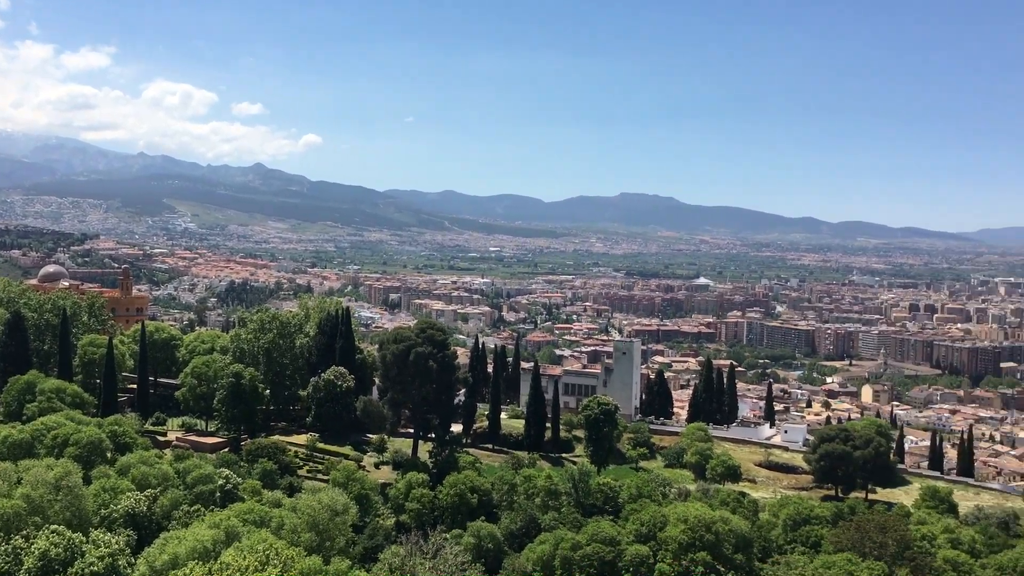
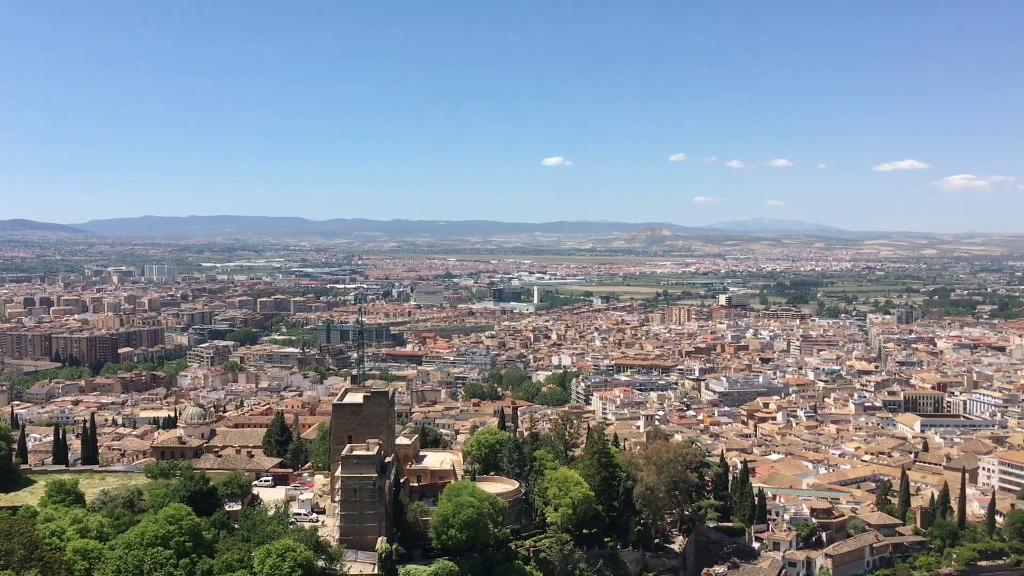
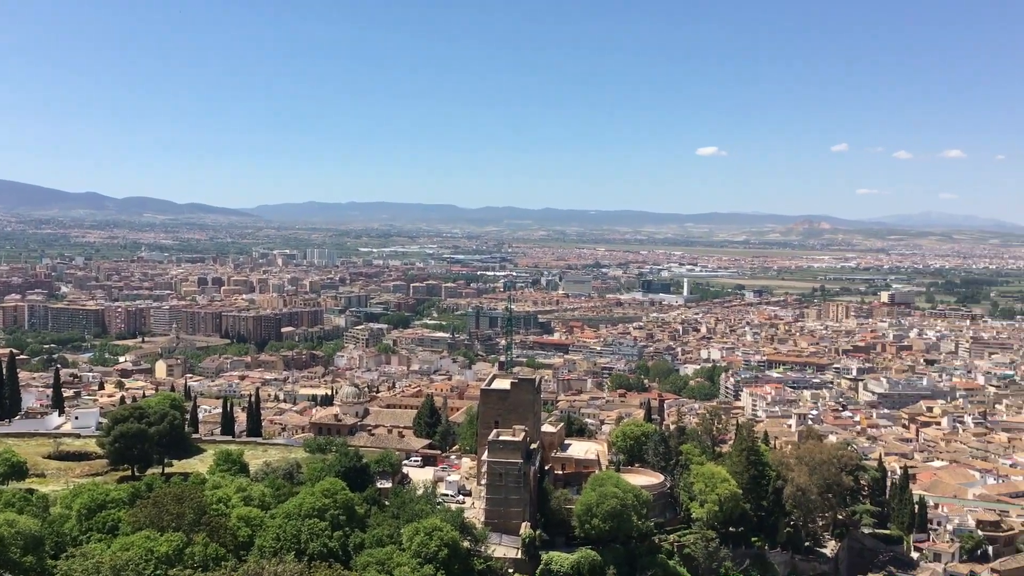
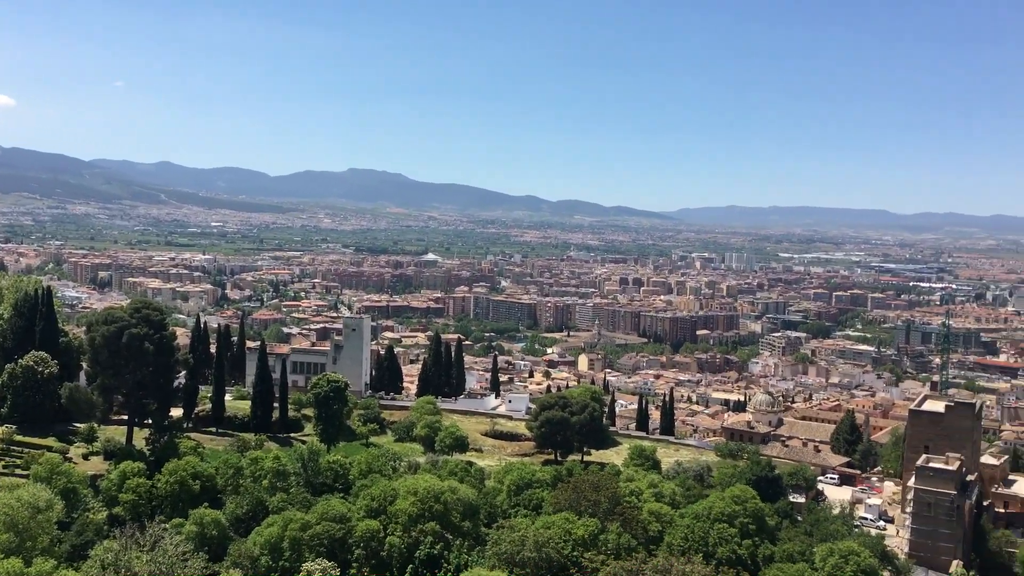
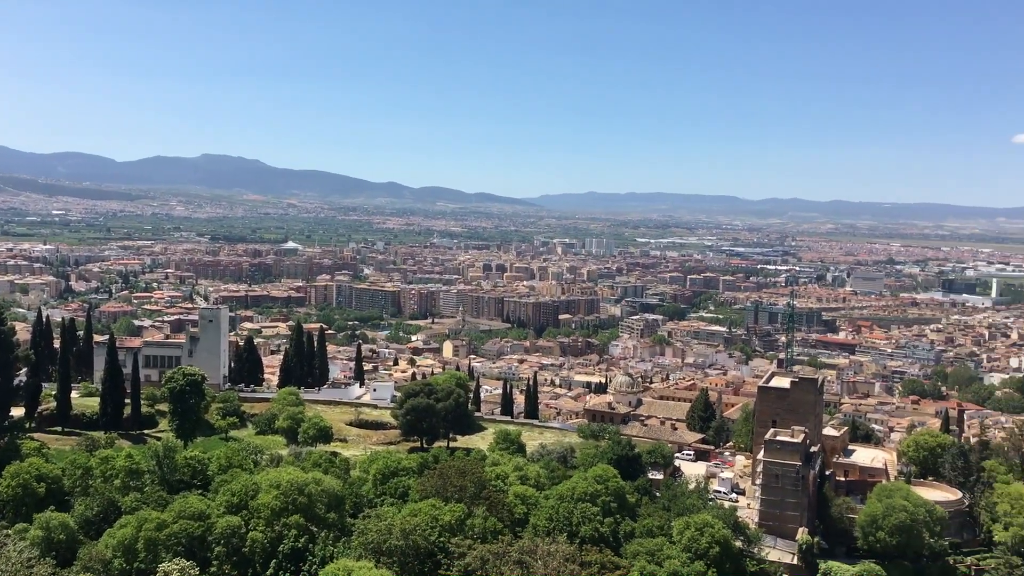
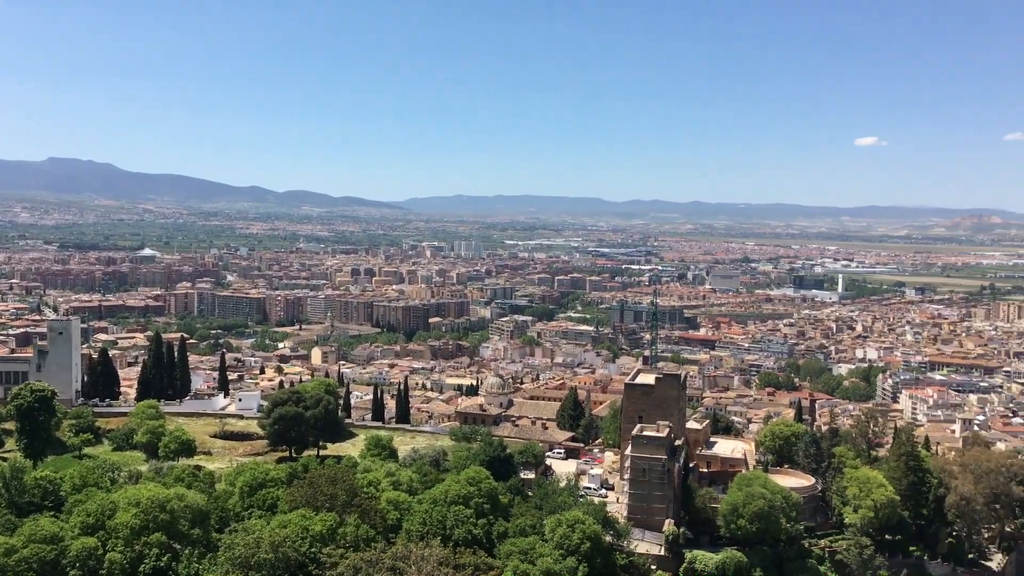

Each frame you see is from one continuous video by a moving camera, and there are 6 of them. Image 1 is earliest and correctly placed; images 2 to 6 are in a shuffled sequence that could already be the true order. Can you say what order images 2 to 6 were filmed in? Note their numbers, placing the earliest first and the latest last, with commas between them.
4, 5, 6, 3, 2
